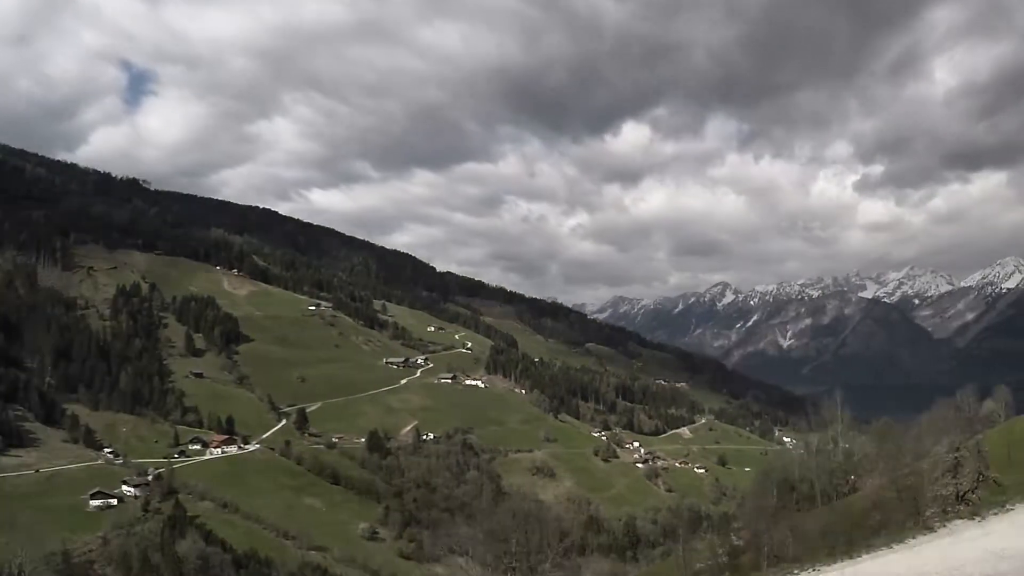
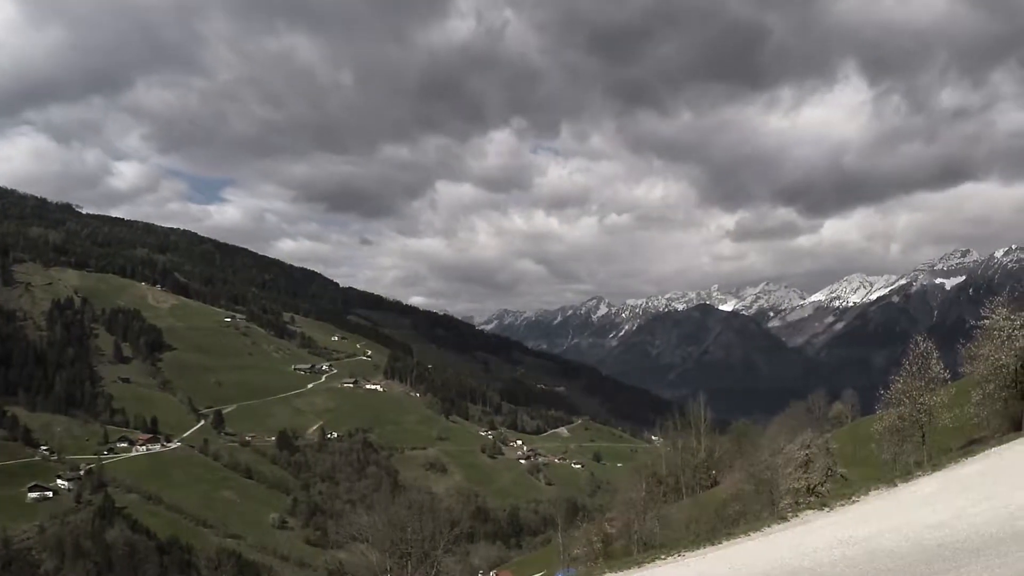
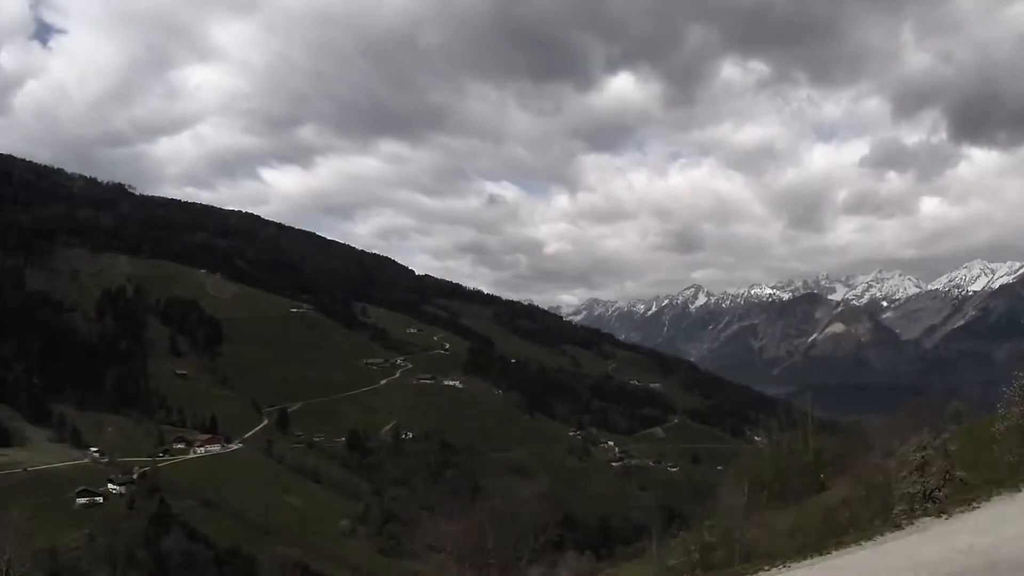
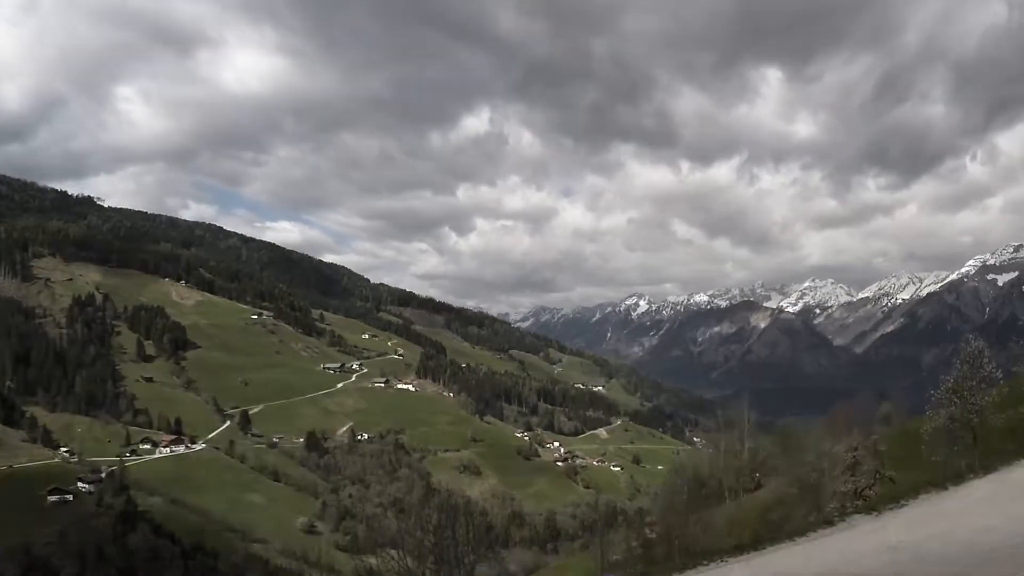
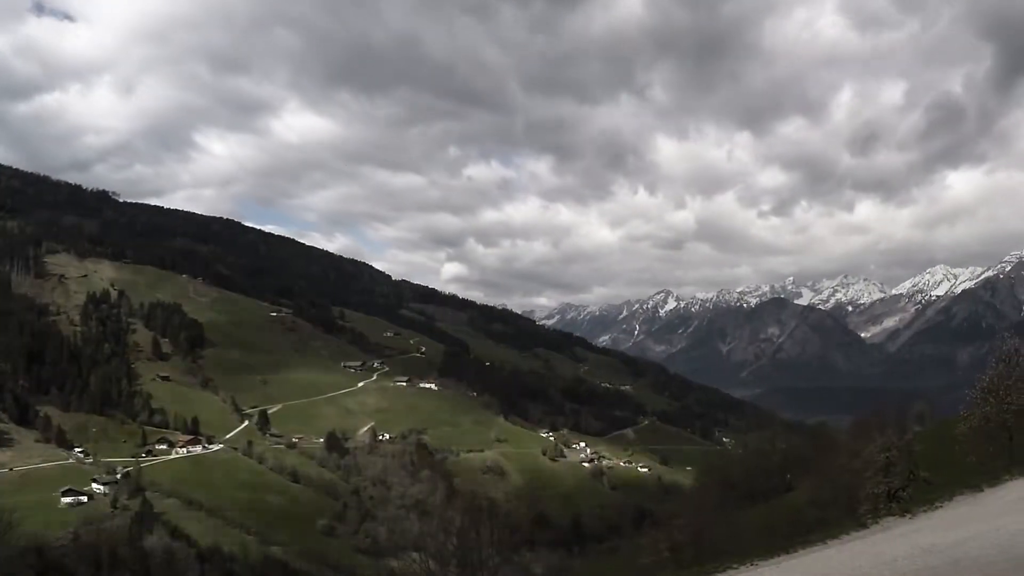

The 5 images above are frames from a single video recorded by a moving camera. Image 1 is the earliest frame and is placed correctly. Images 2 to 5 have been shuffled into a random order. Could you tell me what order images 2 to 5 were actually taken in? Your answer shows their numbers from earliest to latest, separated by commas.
3, 5, 4, 2
